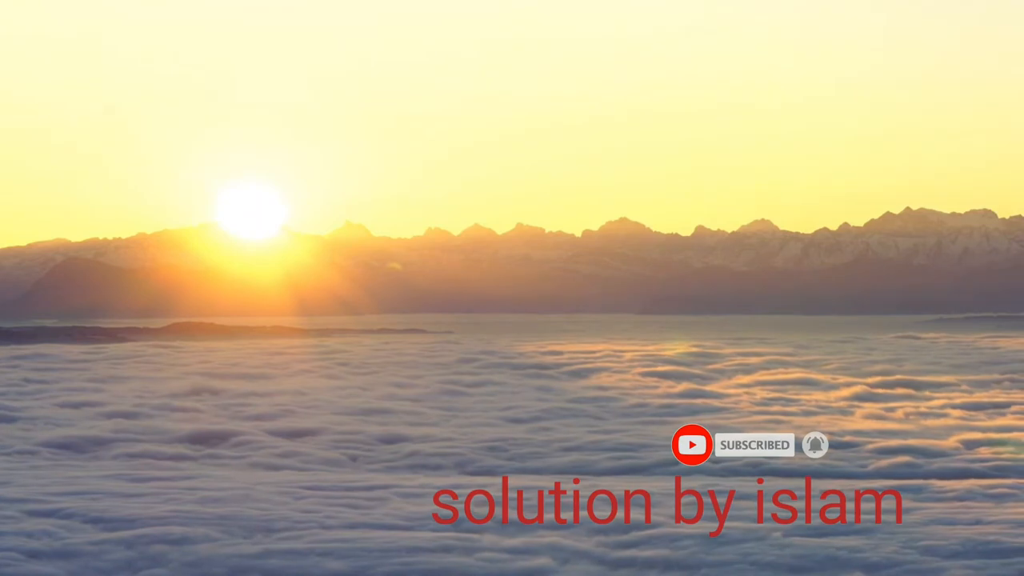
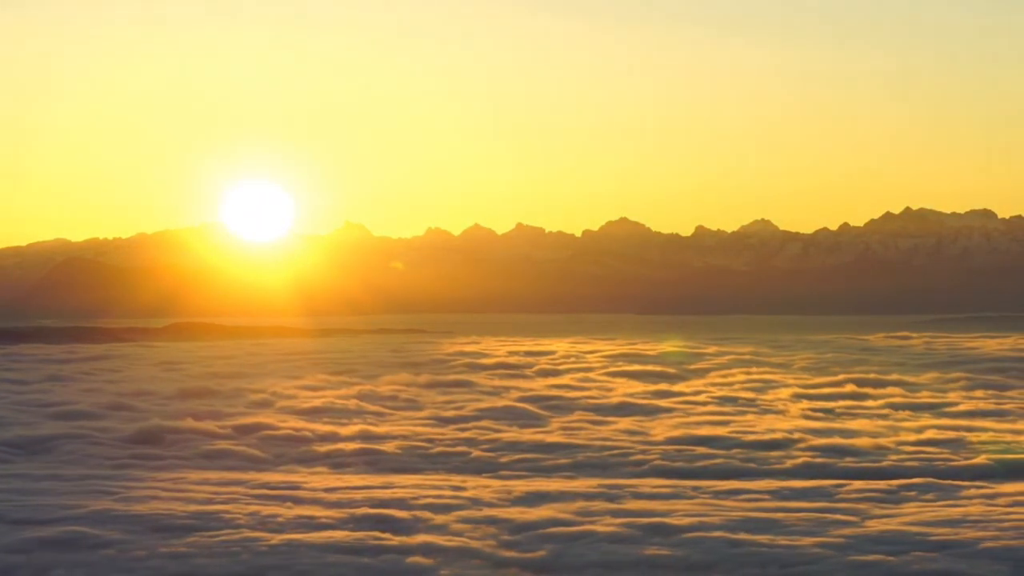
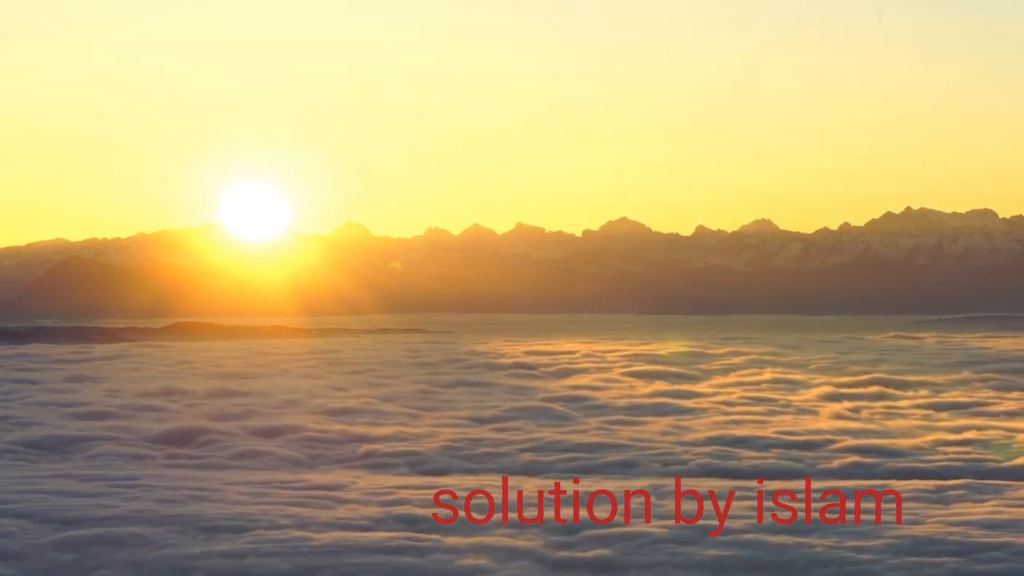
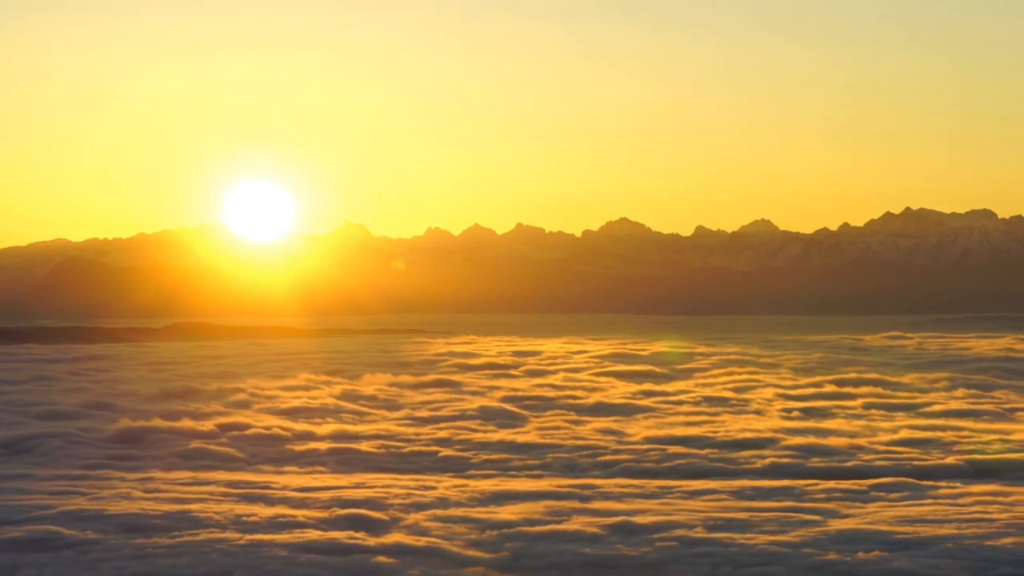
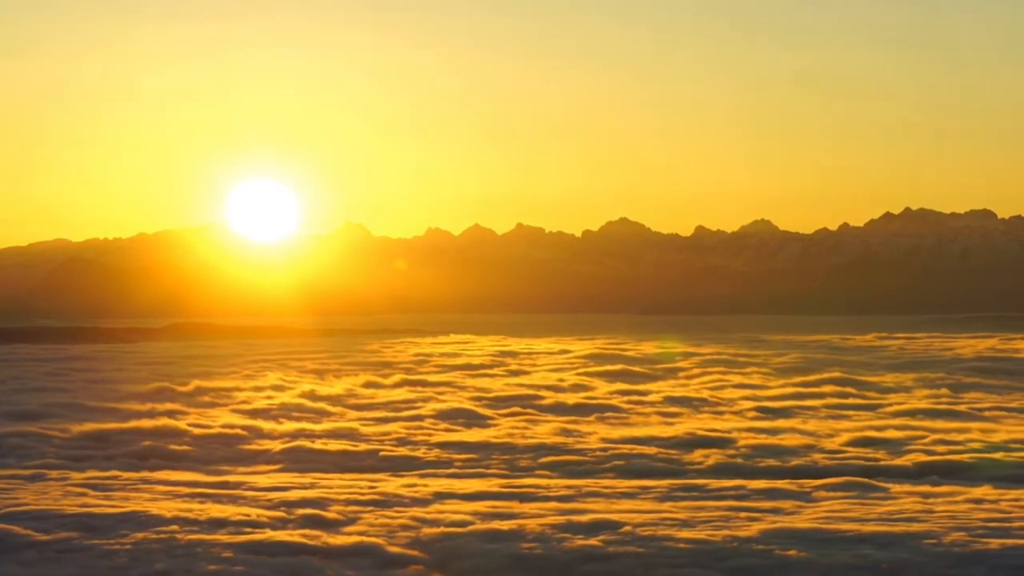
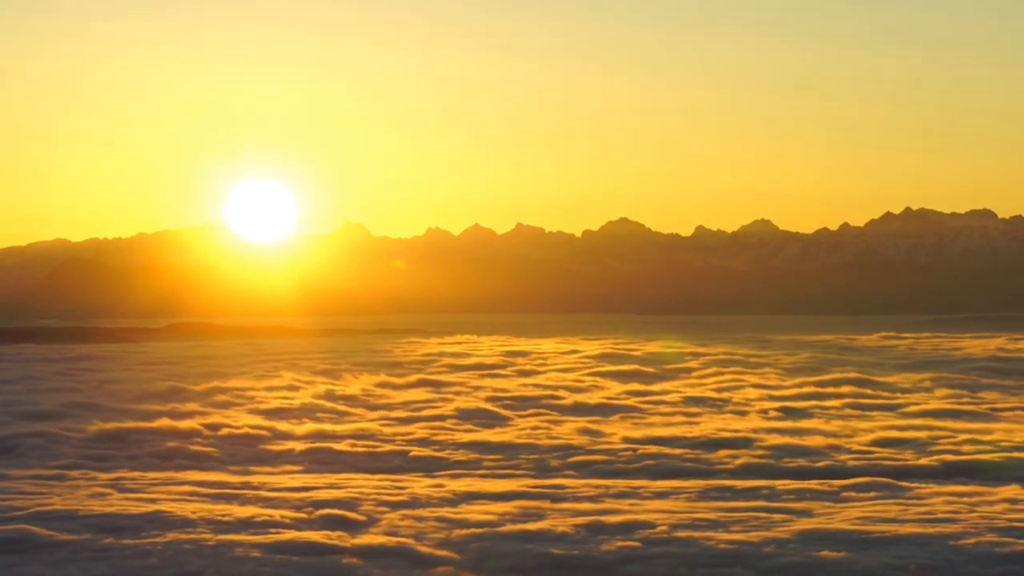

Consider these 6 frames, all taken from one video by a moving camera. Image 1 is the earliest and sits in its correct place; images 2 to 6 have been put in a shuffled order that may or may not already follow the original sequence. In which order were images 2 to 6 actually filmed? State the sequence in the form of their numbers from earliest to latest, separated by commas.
3, 2, 4, 6, 5
